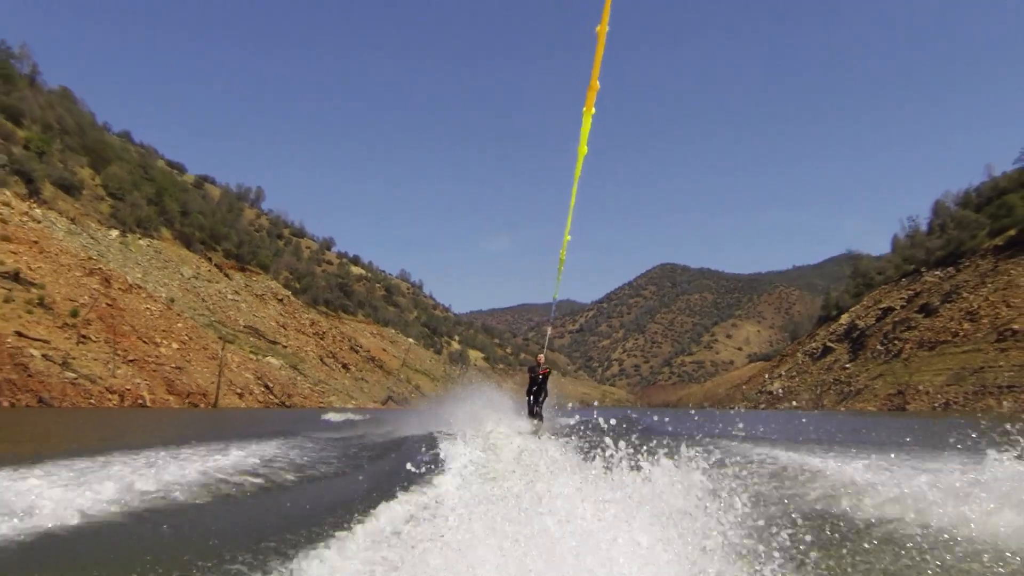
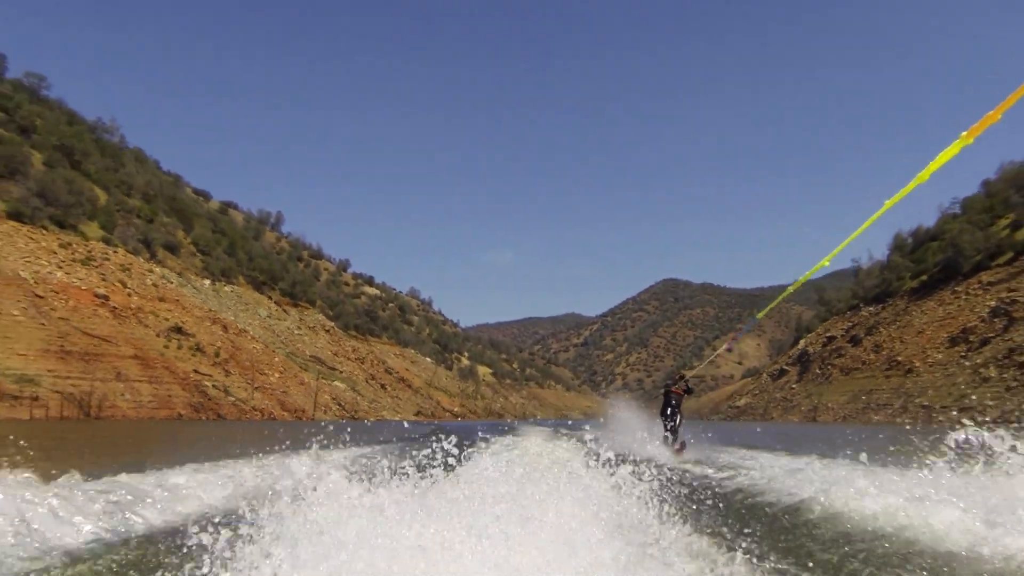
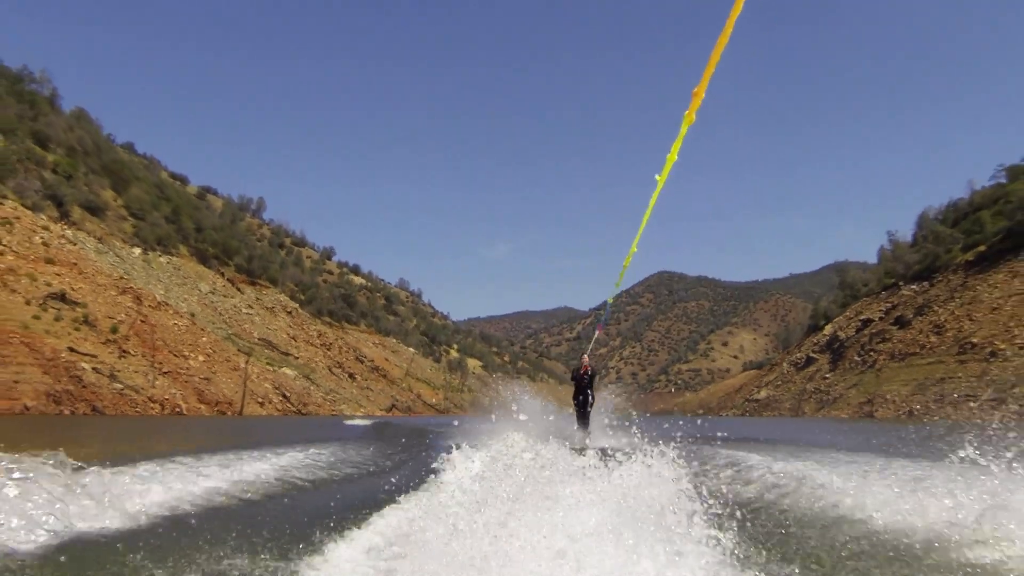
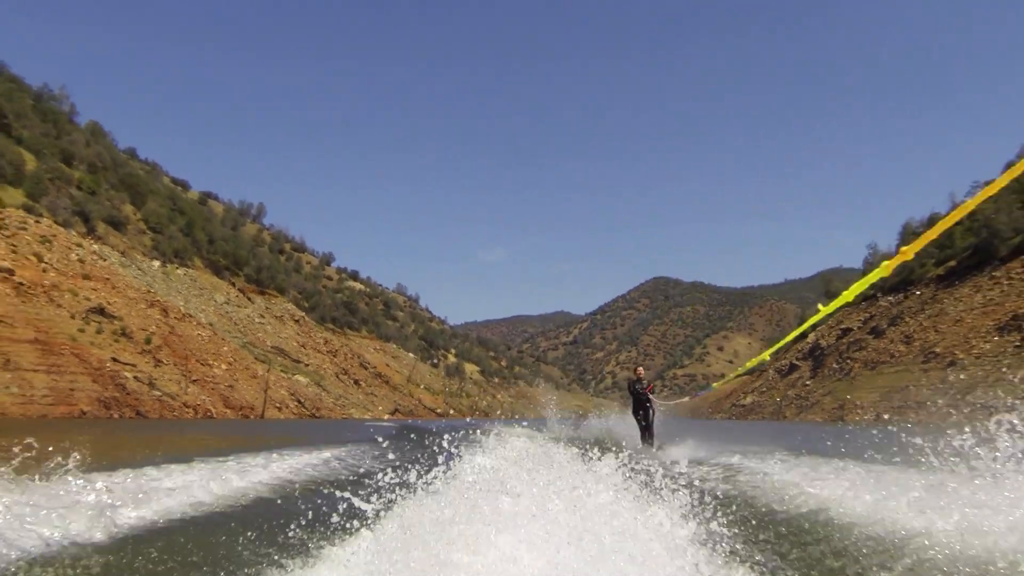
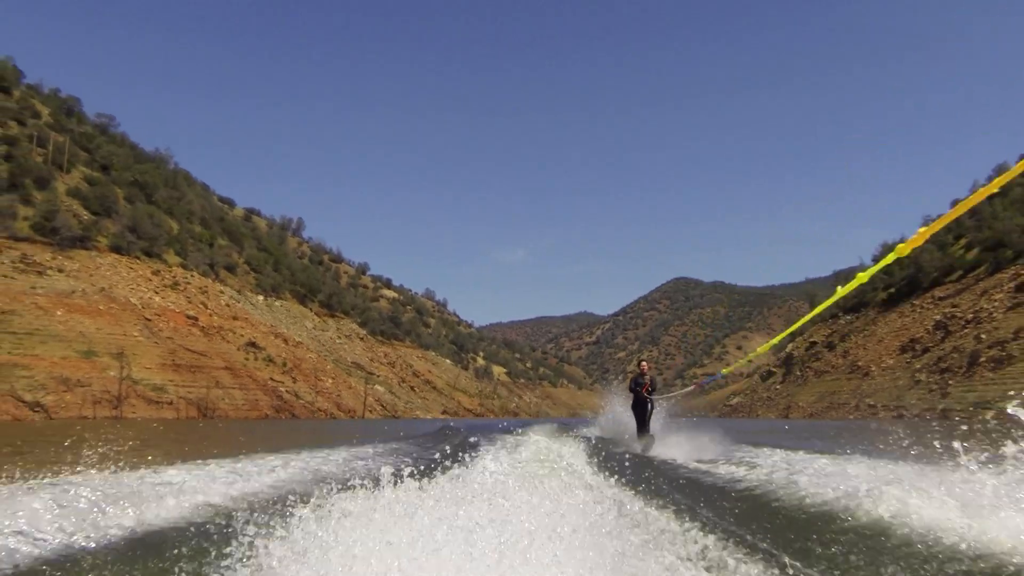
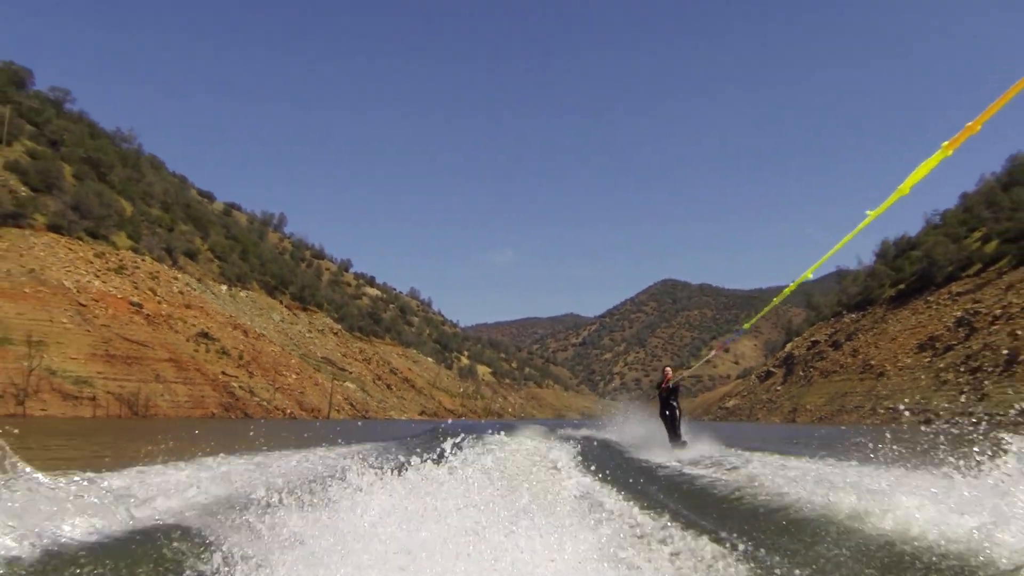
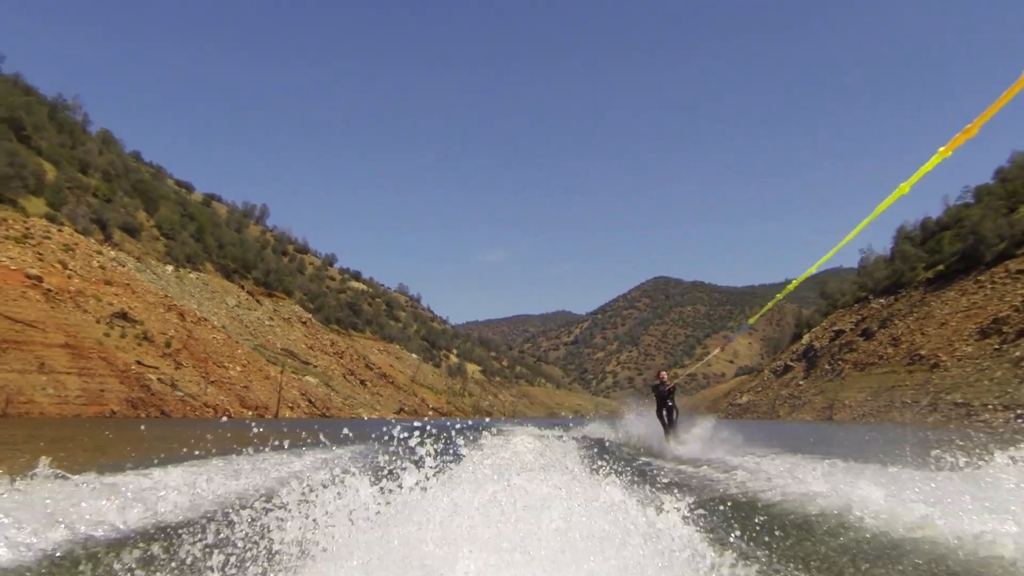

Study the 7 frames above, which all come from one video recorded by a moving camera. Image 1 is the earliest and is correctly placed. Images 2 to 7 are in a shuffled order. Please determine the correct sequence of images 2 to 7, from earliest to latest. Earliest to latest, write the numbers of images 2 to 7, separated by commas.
3, 4, 7, 2, 6, 5
